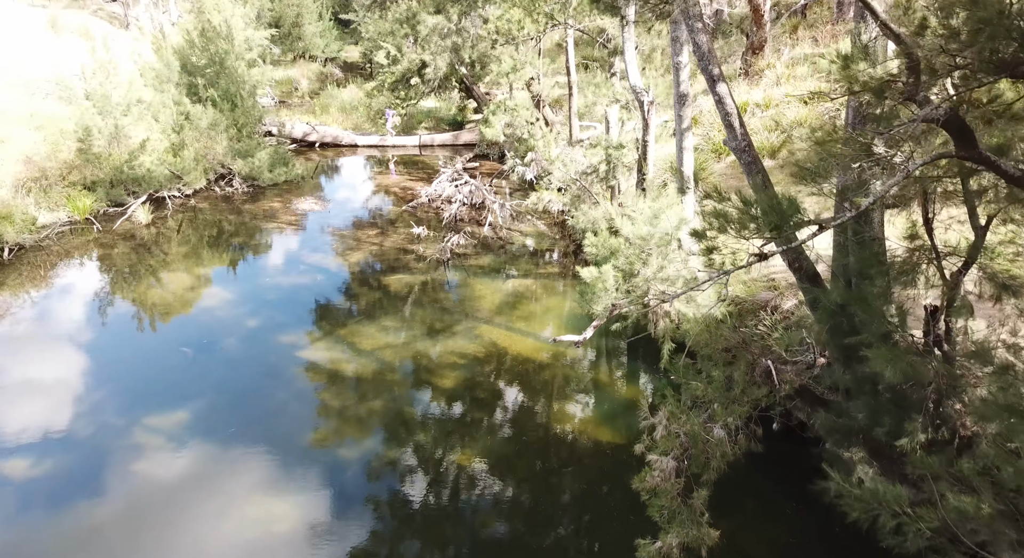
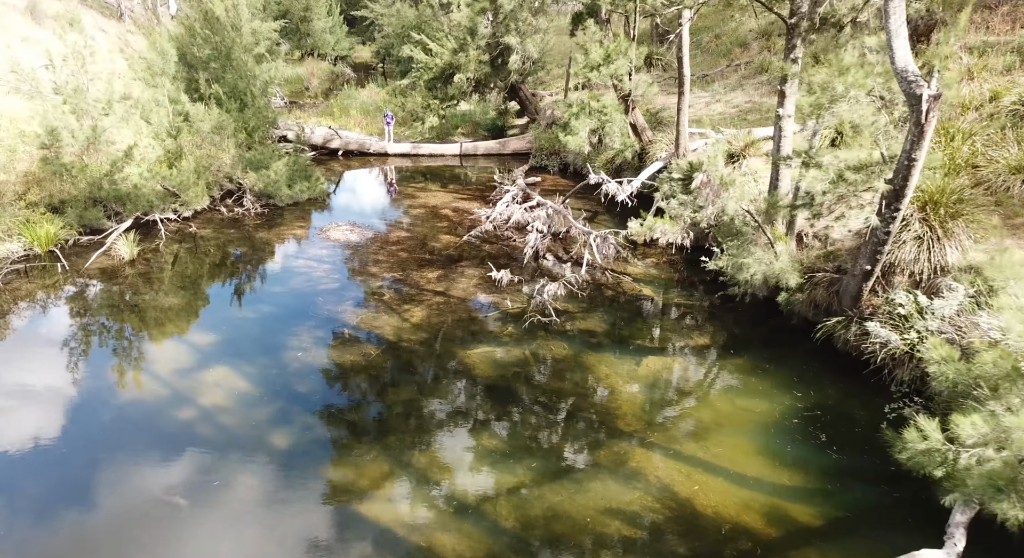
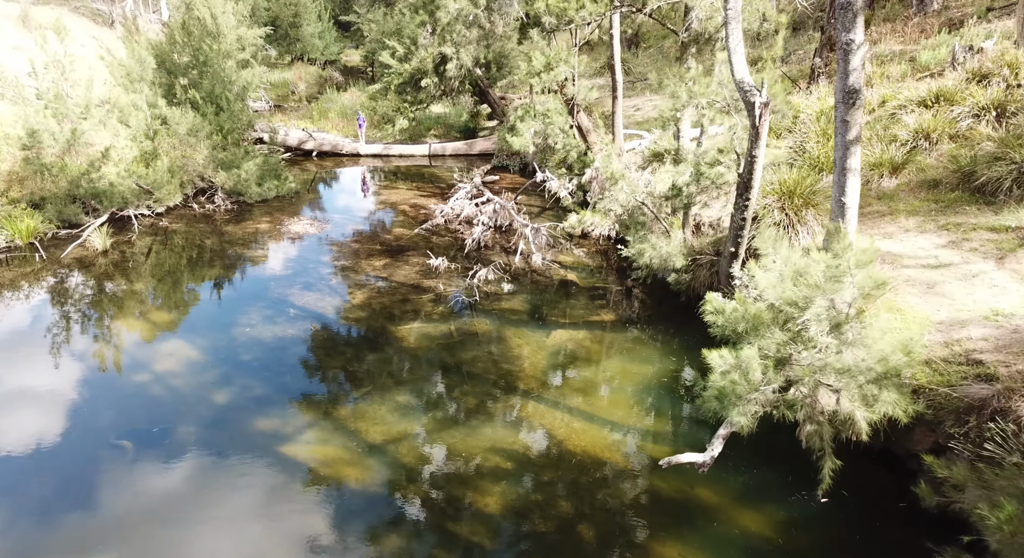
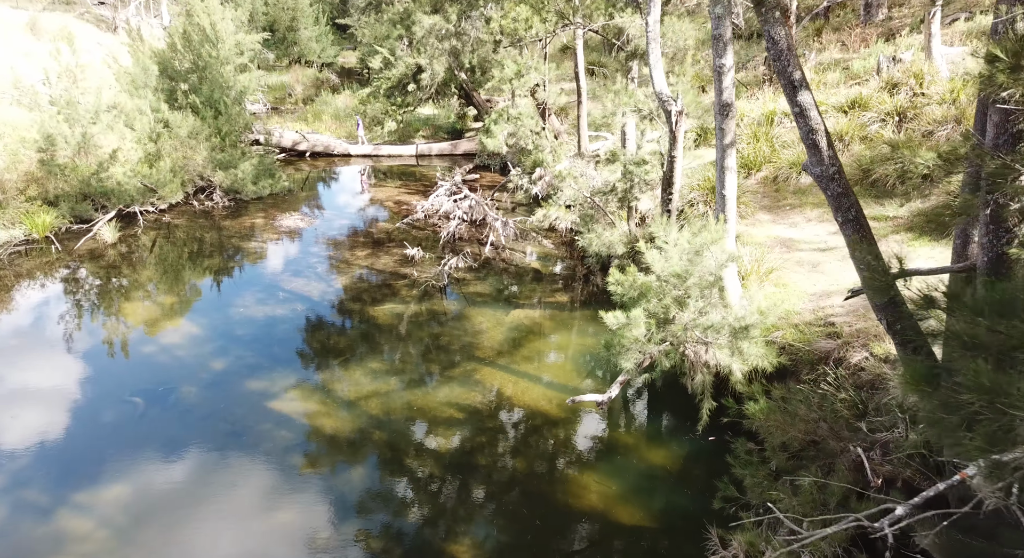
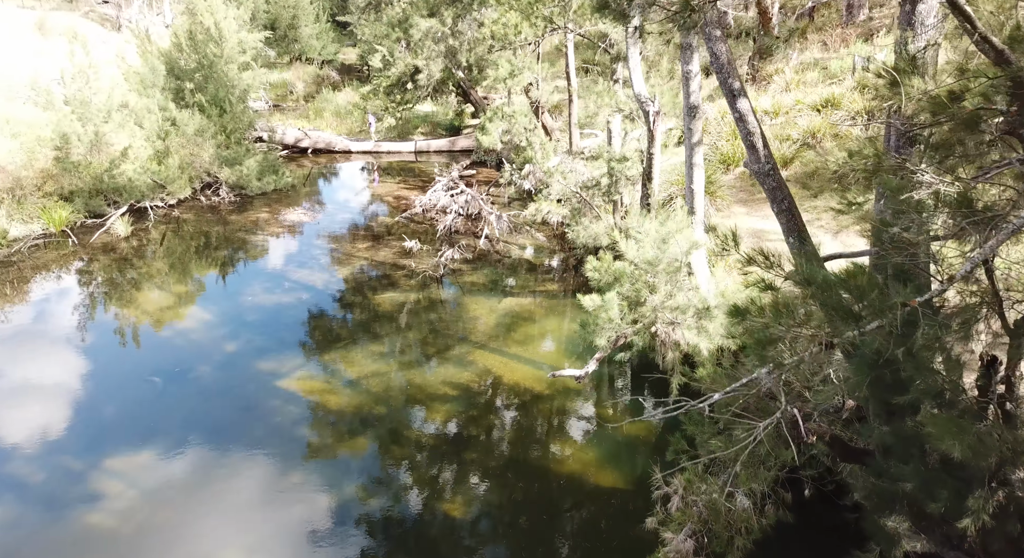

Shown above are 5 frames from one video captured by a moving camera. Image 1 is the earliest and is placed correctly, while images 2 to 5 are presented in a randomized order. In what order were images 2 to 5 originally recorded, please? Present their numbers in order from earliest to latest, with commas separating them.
5, 4, 3, 2
